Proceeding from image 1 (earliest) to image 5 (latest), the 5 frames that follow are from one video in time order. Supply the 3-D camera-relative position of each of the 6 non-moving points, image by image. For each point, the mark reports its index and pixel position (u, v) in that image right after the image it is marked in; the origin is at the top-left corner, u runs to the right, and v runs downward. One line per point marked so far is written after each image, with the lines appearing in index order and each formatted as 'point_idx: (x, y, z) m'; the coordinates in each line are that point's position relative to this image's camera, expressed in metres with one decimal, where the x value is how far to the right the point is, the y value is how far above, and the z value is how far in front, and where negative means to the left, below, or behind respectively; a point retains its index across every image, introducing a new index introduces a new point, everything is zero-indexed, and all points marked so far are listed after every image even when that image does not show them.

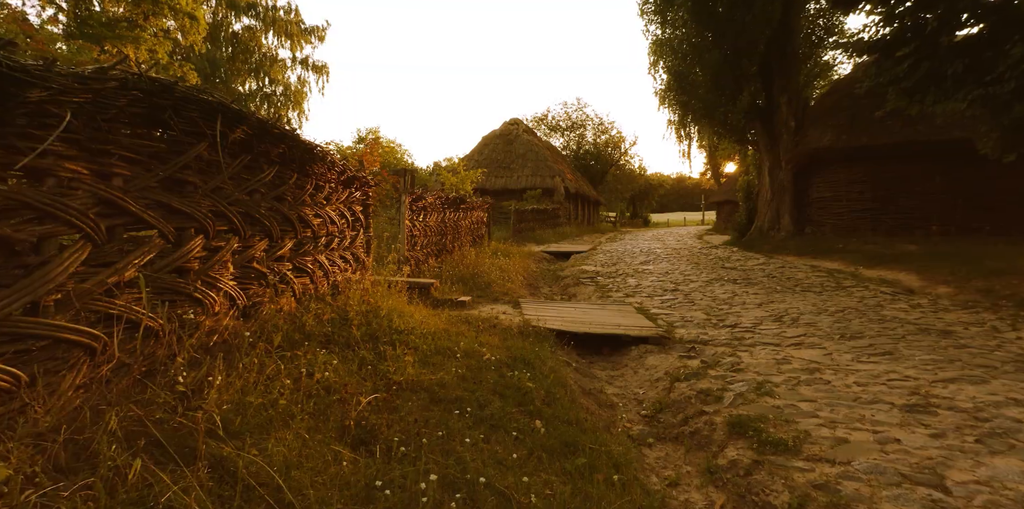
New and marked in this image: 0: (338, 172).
0: (-1.5, +0.7, +4.7) m
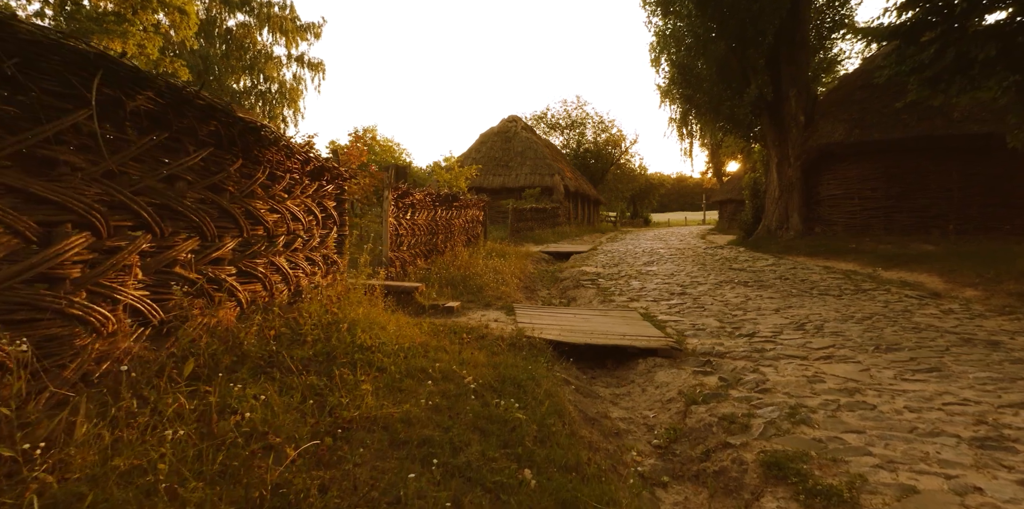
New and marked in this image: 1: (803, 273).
0: (-1.6, +0.7, +4.1) m
1: (+5.4, -0.3, +9.9) m
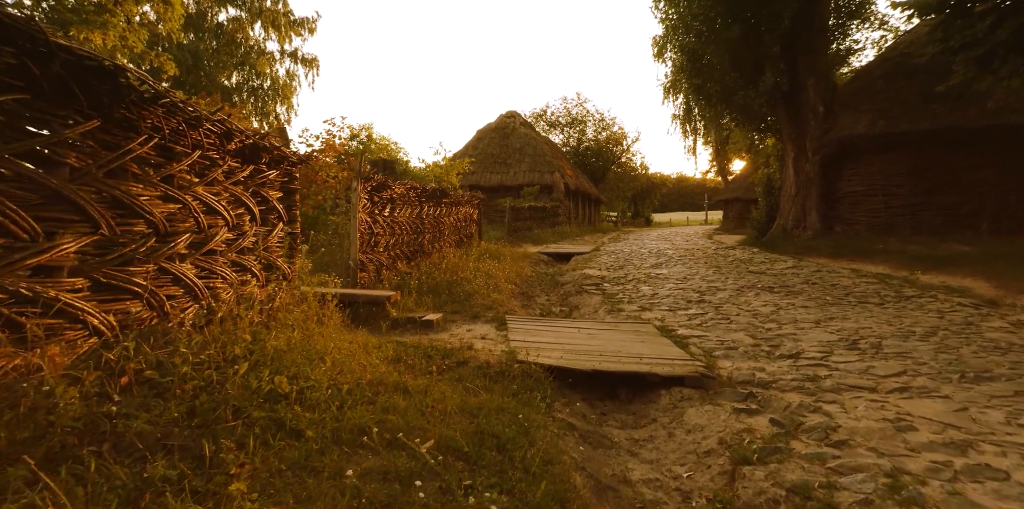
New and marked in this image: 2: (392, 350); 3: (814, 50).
0: (-1.7, +0.7, +3.1) m
1: (+5.3, -0.4, +8.9) m
2: (-0.8, -0.7, +3.6) m
3: (+7.4, +5.0, +13.0) m
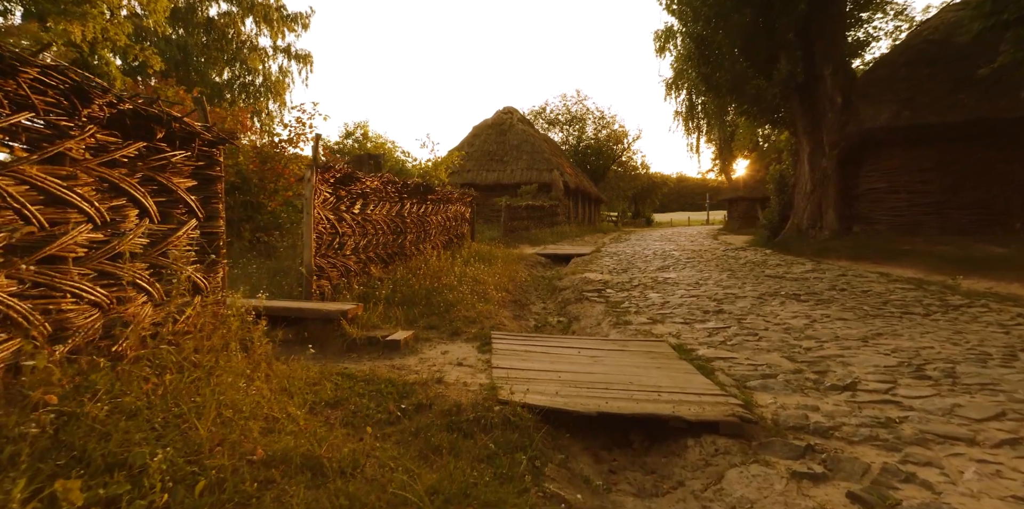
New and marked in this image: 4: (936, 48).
0: (-1.8, +0.7, +2.2) m
1: (+5.2, -0.4, +8.0) m
2: (-0.9, -0.7, +2.7) m
3: (+7.3, +5.0, +12.1) m
4: (+9.8, +4.8, +12.3) m
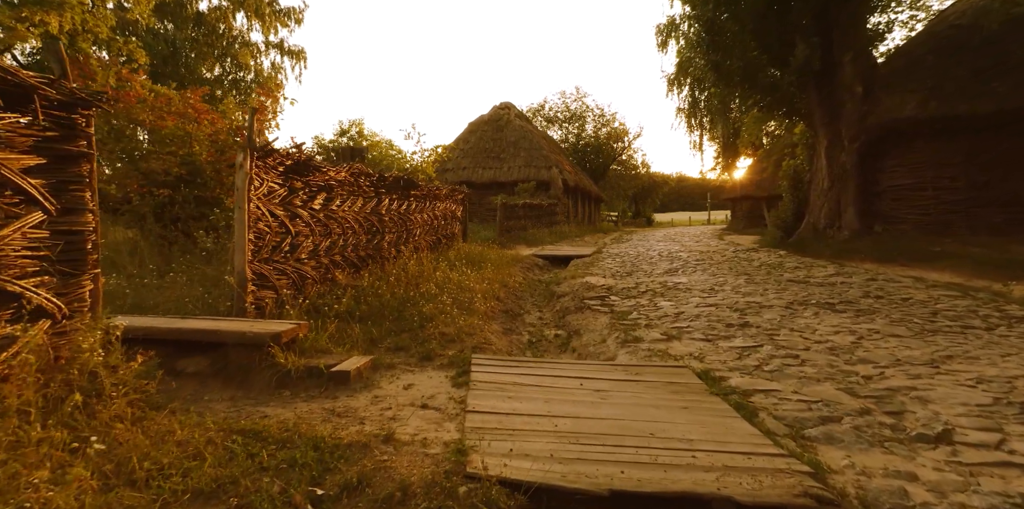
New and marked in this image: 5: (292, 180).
0: (-1.9, +0.6, +1.3) m
1: (+5.1, -0.4, +7.1) m
2: (-1.0, -0.7, +1.8) m
3: (+7.2, +4.9, +11.2) m
4: (+9.7, +4.7, +11.4) m
5: (-1.8, +0.6, +4.4) m
